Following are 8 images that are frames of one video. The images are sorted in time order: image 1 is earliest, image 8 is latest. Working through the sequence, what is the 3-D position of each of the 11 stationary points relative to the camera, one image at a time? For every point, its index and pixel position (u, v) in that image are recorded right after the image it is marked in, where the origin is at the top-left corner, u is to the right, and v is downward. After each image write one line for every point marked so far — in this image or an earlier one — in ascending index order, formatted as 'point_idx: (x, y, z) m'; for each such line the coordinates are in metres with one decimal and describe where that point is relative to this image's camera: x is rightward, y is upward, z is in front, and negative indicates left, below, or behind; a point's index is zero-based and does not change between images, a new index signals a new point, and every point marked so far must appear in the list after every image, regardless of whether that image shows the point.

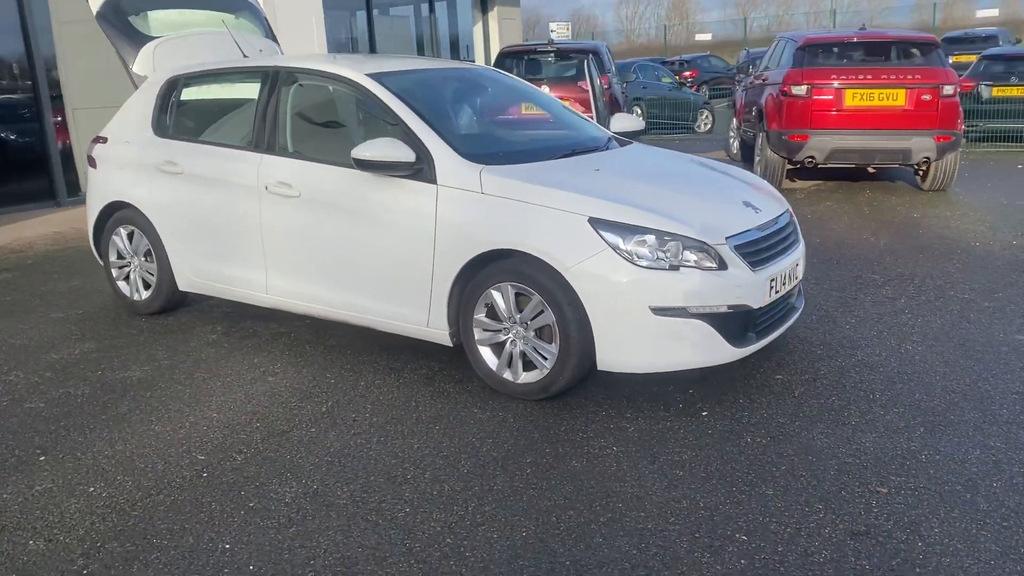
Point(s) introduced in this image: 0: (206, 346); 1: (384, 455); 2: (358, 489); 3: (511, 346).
0: (-1.8, -0.3, +5.3) m
1: (-0.5, -0.7, +3.7) m
2: (-0.6, -0.8, +3.4) m
3: (0.0, -0.3, +4.3) m
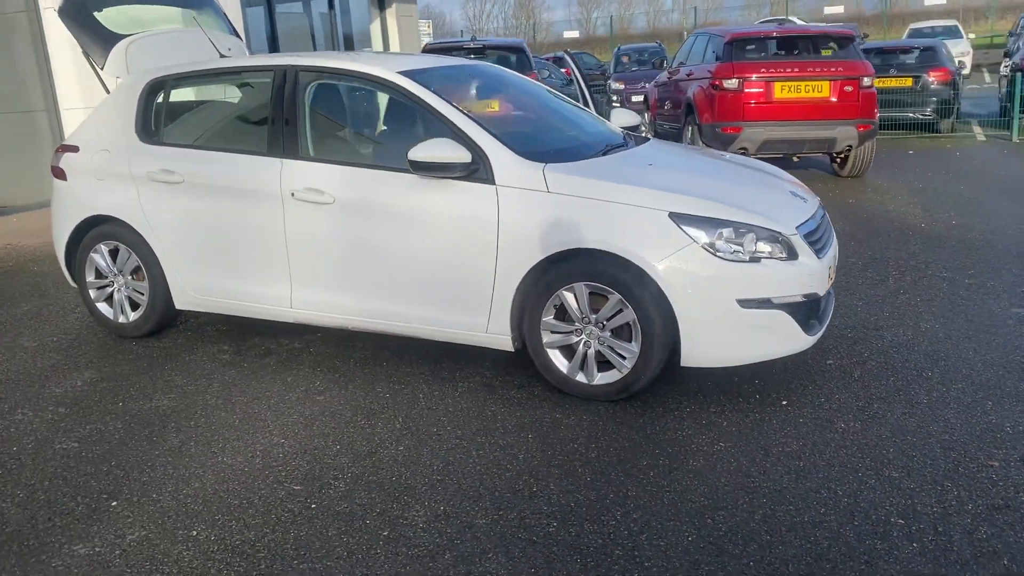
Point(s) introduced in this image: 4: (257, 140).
0: (-1.6, -0.4, +4.9) m
1: (-0.1, -0.7, +3.6) m
2: (-0.1, -0.8, +3.3) m
3: (+0.3, -0.3, +4.2) m
4: (-1.4, +0.8, +4.9) m
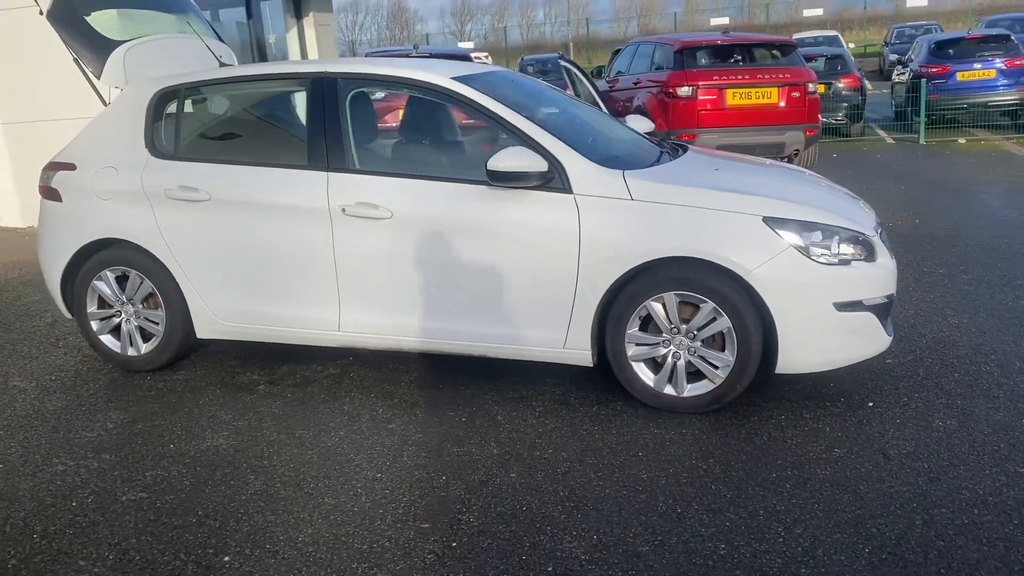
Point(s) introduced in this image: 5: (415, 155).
0: (-1.2, -0.6, +4.5) m
1: (+0.4, -0.8, +3.4) m
2: (+0.5, -0.9, +3.1) m
3: (+0.7, -0.3, +4.1) m
4: (-1.1, +0.7, +4.5) m
5: (-0.5, +0.7, +4.4) m
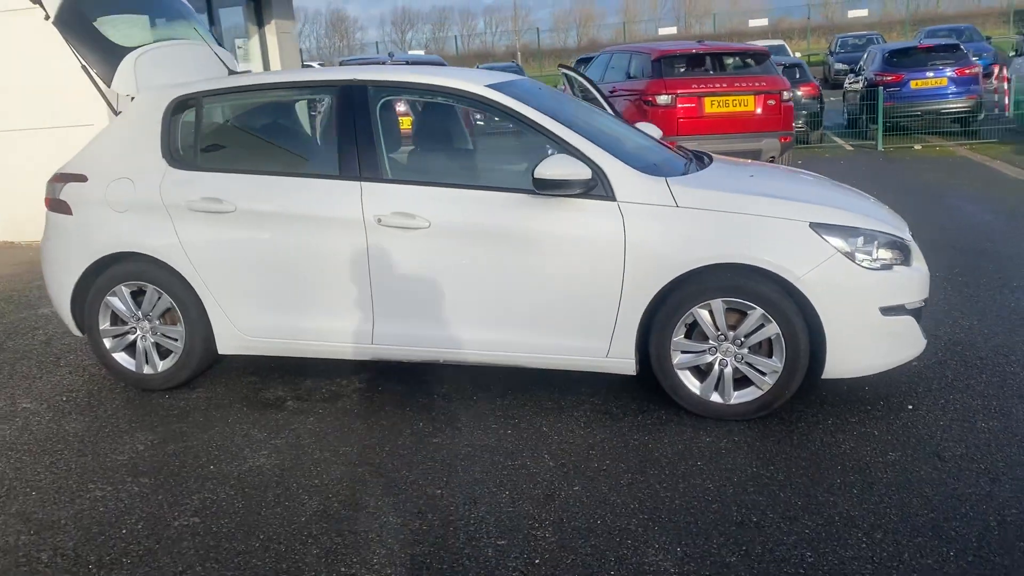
0: (-1.1, -0.6, +4.4) m
1: (+0.7, -0.8, +3.4) m
2: (+0.7, -0.9, +3.1) m
3: (+1.0, -0.4, +4.1) m
4: (-0.9, +0.6, +4.4) m
5: (-0.3, +0.6, +4.3) m
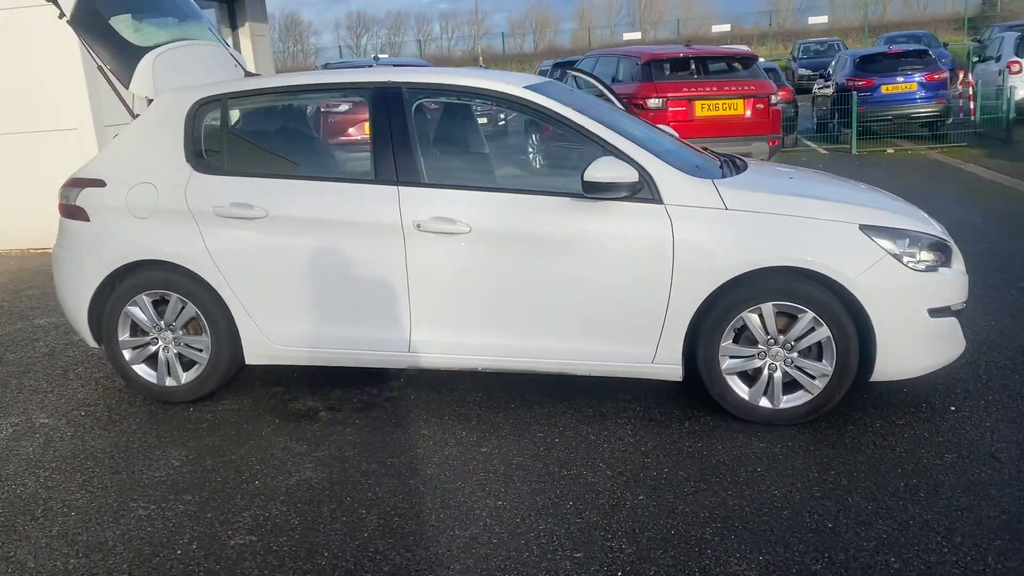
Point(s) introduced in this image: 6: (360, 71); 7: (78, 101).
0: (-0.9, -0.7, +4.2) m
1: (+1.0, -0.8, +3.3) m
2: (+1.0, -0.9, +3.0) m
3: (+1.2, -0.4, +4.0) m
4: (-0.7, +0.6, +4.3) m
5: (-0.1, +0.6, +4.2) m
6: (-0.8, +1.1, +4.5) m
7: (-4.0, +1.7, +8.1) m
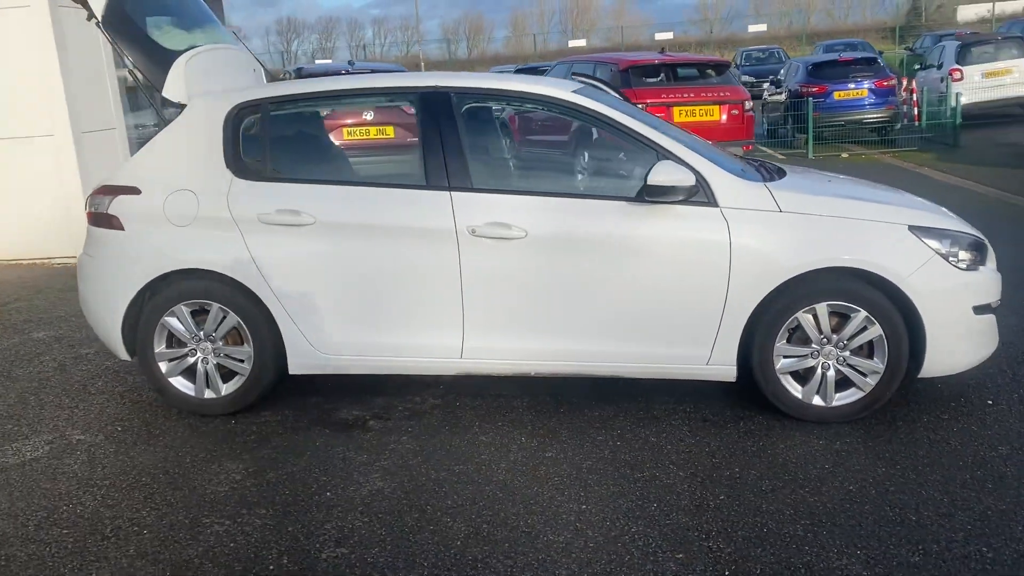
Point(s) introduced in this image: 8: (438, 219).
0: (-0.6, -0.7, +4.2) m
1: (+1.3, -0.8, +3.4) m
2: (+1.4, -0.9, +3.1) m
3: (+1.4, -0.4, +4.1) m
4: (-0.5, +0.6, +4.2) m
5: (+0.1, +0.6, +4.2) m
6: (-0.6, +1.1, +4.5) m
7: (-4.1, +1.6, +7.9) m
8: (-0.4, +0.3, +4.1) m
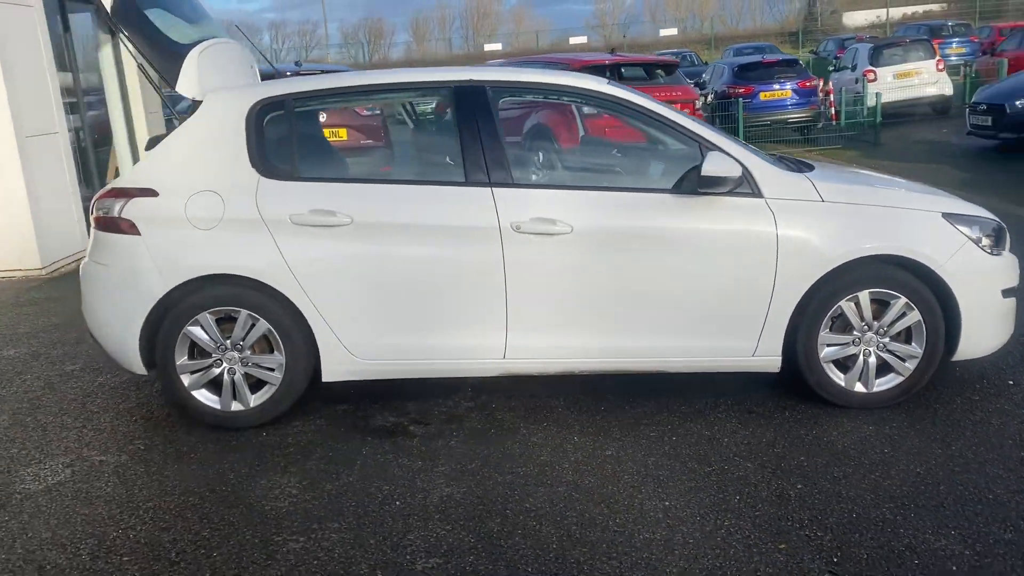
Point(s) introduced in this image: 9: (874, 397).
0: (-0.4, -0.7, +4.0) m
1: (+1.6, -0.8, +3.4) m
2: (+1.7, -0.8, +3.2) m
3: (+1.6, -0.3, +4.2) m
4: (-0.3, +0.6, +4.1) m
5: (+0.3, +0.6, +4.2) m
6: (-0.4, +1.1, +4.3) m
7: (-4.3, +1.5, +7.3) m
8: (-0.1, +0.3, +4.0) m
9: (+1.7, -0.5, +4.2) m
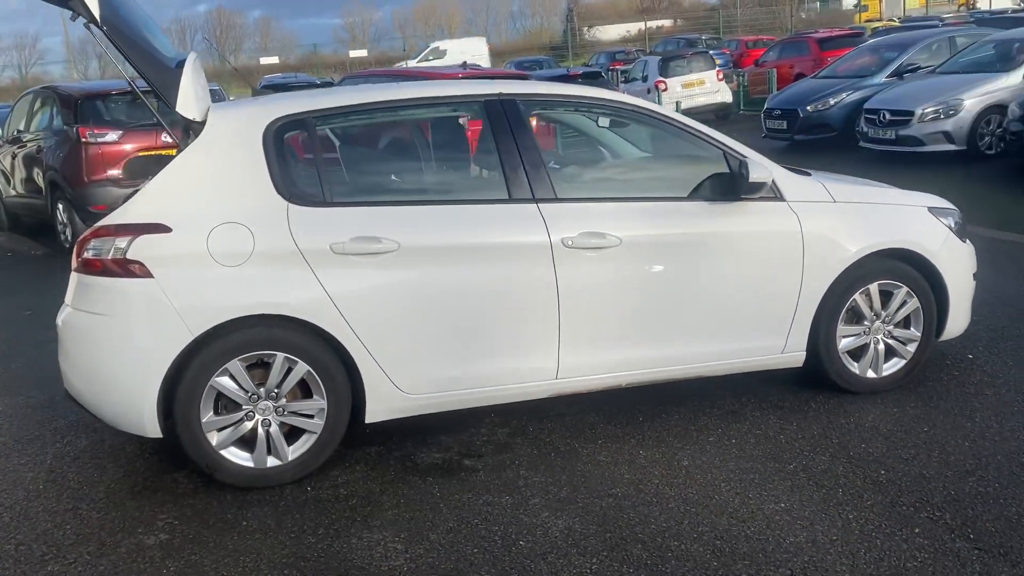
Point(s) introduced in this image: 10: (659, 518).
0: (-0.1, -0.8, +3.8) m
1: (+2.0, -0.7, +3.7) m
2: (+2.2, -0.8, +3.5) m
3: (+1.8, -0.3, +4.5) m
4: (-0.1, +0.5, +3.9) m
5: (+0.5, +0.5, +4.1) m
6: (-0.3, +0.9, +4.1) m
7: (-4.8, +1.0, +6.0) m
8: (+0.1, +0.2, +3.9) m
9: (+1.9, -0.5, +4.5) m
10: (+0.6, -0.9, +3.4) m
